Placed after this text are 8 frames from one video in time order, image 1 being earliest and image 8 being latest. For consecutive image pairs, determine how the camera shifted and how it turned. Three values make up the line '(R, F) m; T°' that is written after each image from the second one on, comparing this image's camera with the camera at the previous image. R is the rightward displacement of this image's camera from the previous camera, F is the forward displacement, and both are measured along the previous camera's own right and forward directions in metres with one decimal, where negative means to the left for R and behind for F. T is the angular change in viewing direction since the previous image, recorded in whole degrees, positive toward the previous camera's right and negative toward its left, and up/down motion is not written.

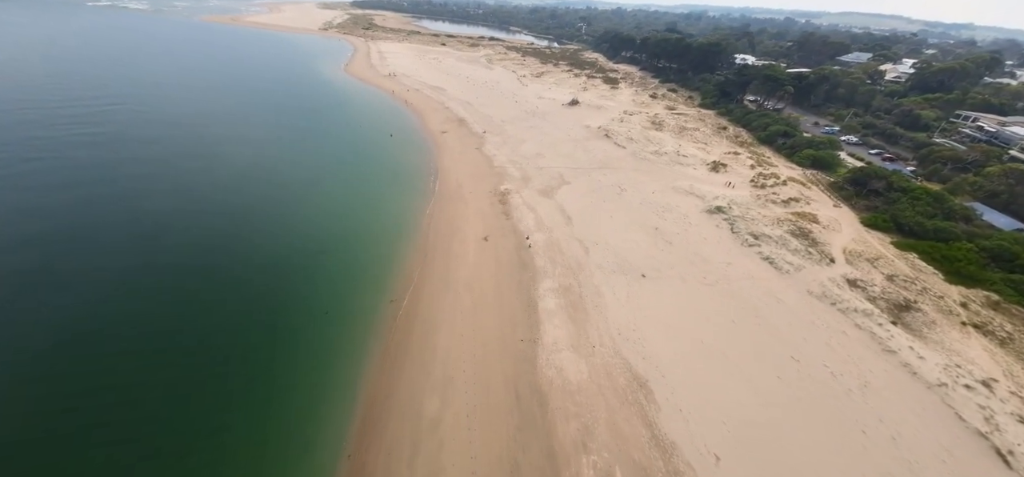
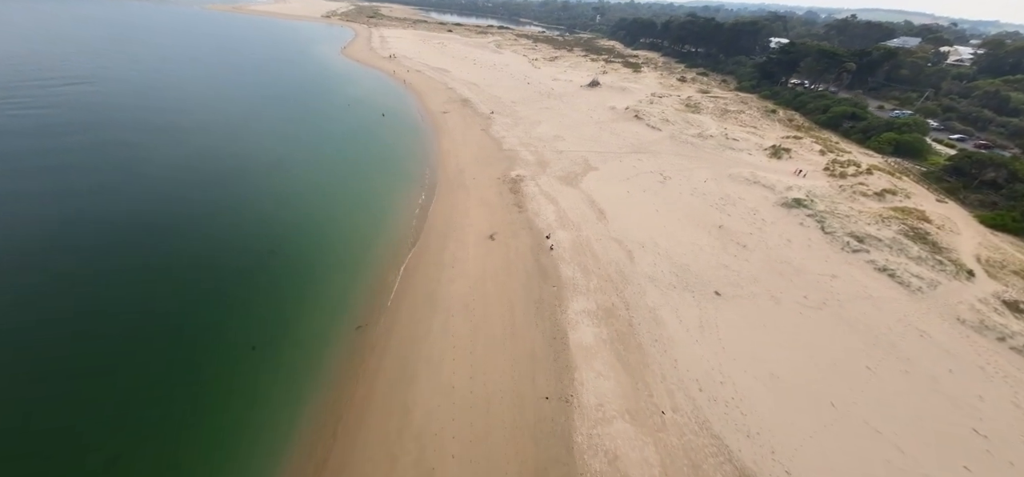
(-0.5, +9.0) m; -1°
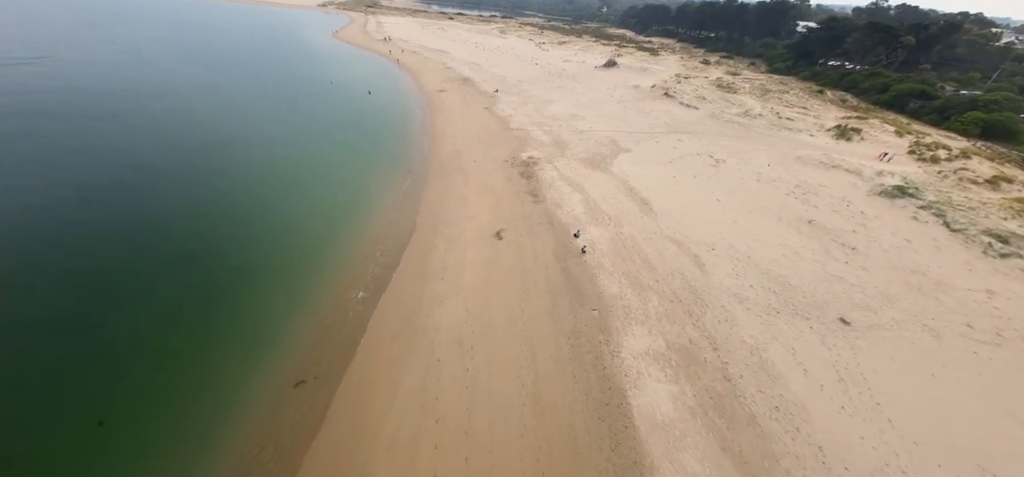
(-0.6, +7.0) m; 0°
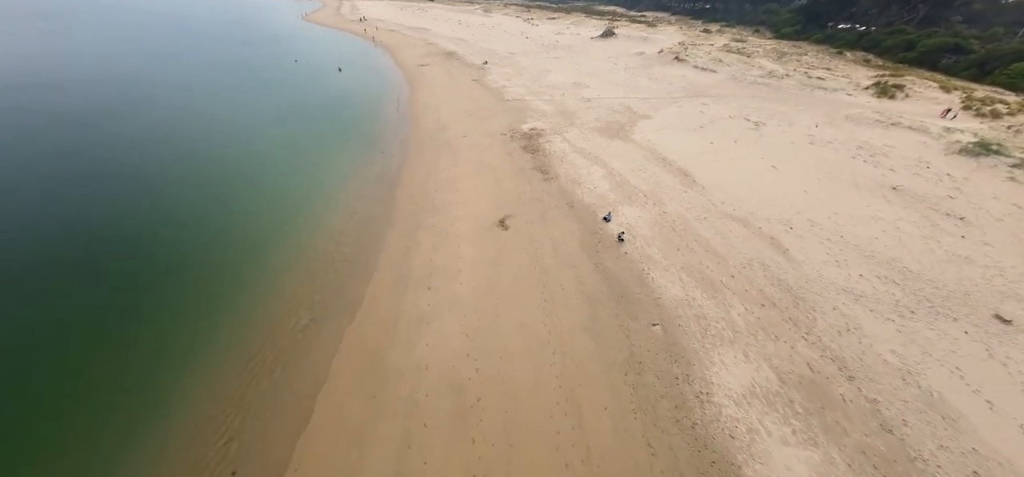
(-0.5, +4.2) m; +1°
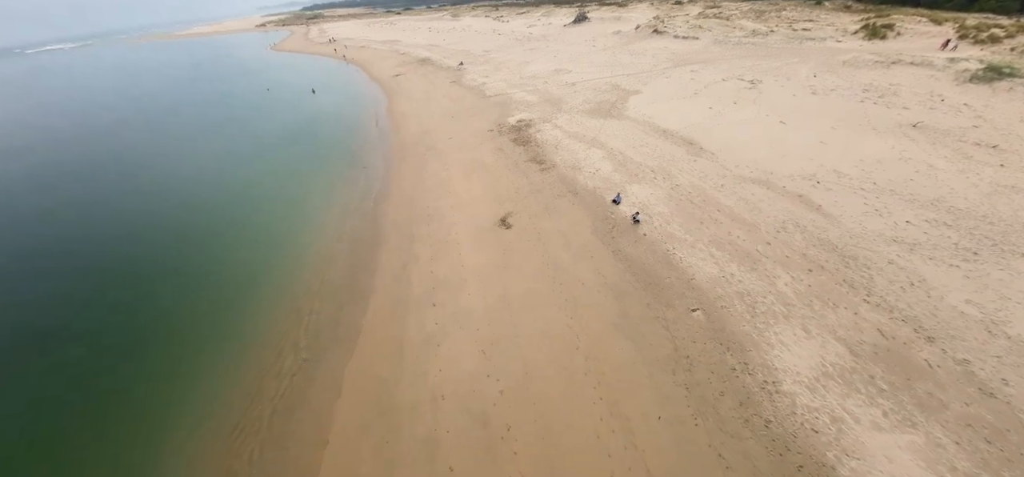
(-0.1, +1.0) m; 0°
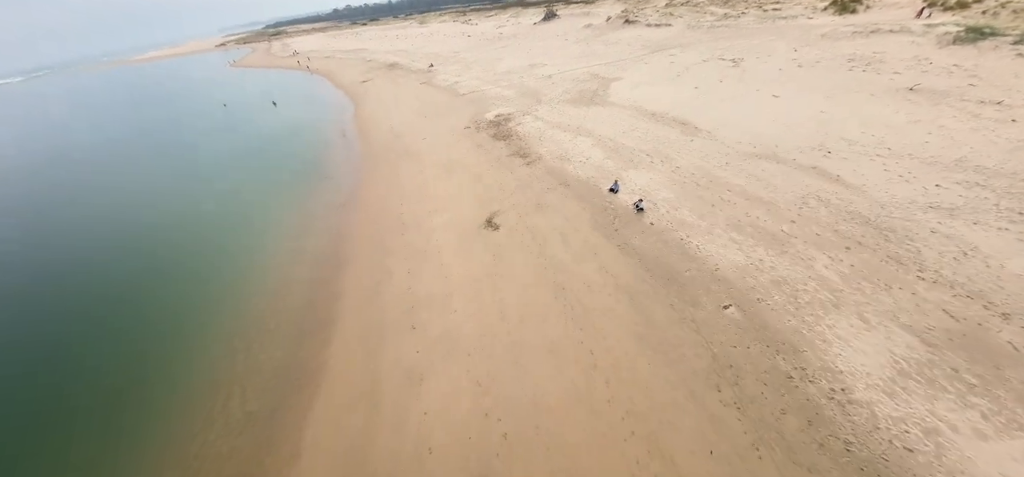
(-0.1, +1.3) m; +2°
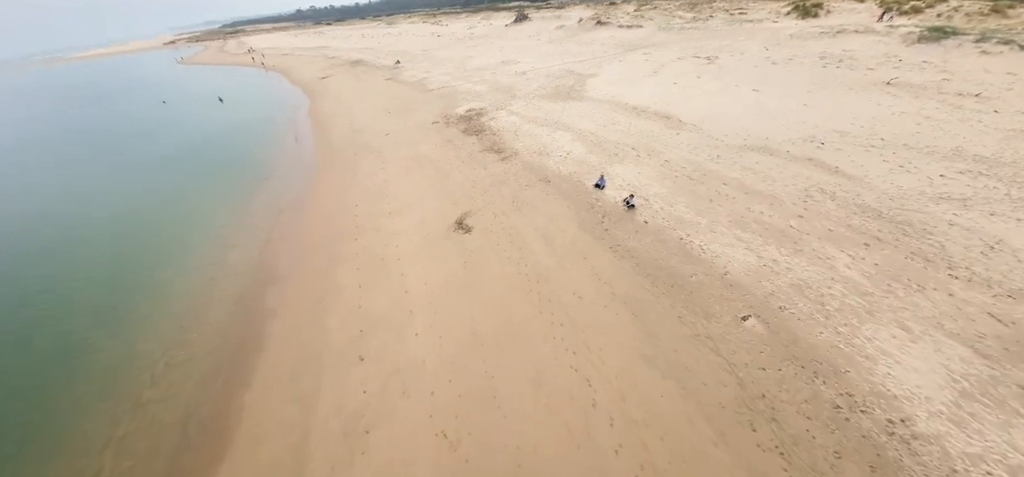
(0.0, +1.2) m; +4°
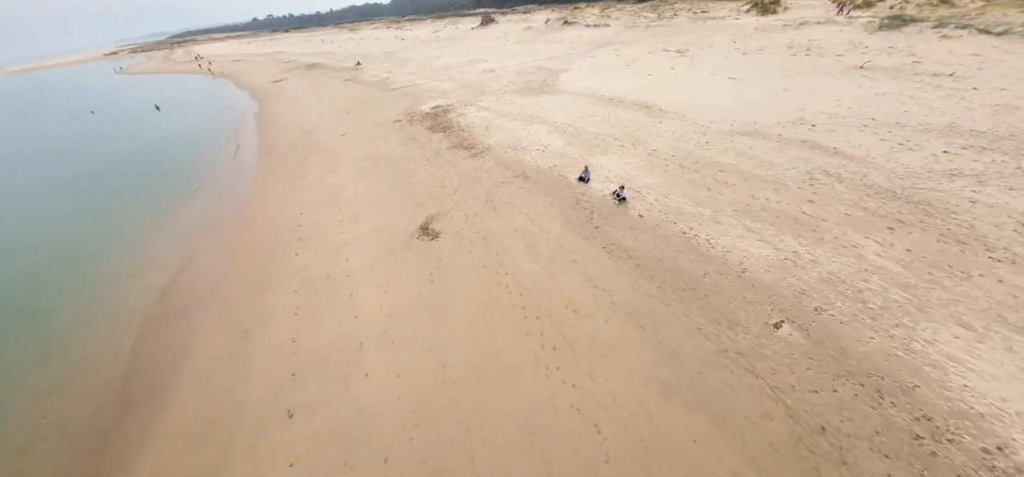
(0.0, +1.0) m; +3°
